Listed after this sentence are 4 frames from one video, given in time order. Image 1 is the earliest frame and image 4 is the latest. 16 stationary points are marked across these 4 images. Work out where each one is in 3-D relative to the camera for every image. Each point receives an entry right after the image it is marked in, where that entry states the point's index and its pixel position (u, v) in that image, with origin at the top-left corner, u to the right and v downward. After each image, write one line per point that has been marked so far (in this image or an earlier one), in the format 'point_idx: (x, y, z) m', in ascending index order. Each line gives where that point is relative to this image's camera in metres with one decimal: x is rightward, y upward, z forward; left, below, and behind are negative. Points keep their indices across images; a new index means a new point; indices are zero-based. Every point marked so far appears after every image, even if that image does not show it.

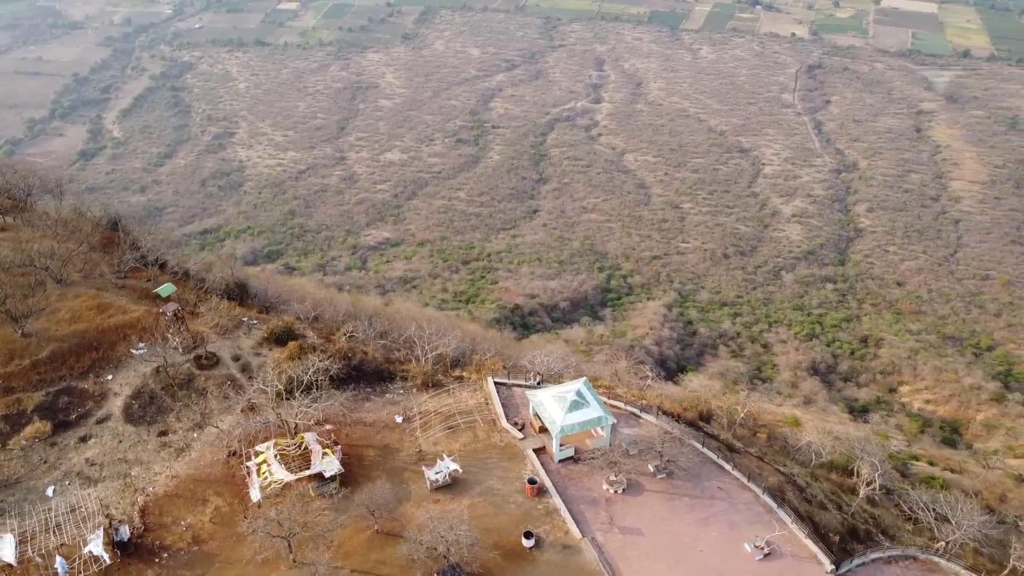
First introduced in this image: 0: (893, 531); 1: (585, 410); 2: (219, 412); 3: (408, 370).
0: (+8.1, -5.1, +17.1) m
1: (+1.5, -2.5, +16.5) m
2: (-6.4, -2.7, +17.5) m
3: (-2.5, -2.0, +19.4) m
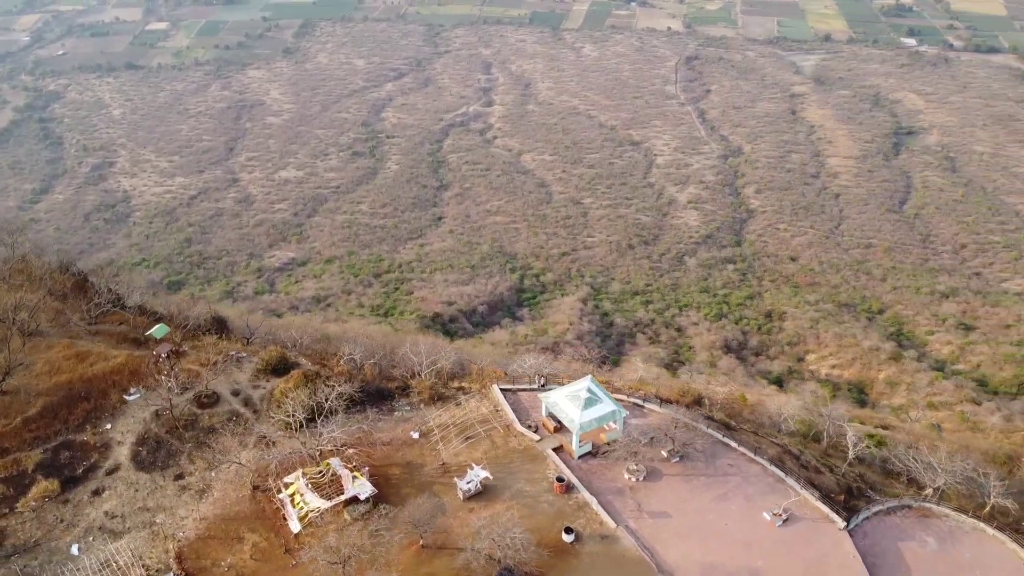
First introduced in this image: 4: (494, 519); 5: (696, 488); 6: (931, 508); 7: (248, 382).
0: (+8.6, -4.5, +18.7) m
1: (+1.9, -2.5, +17.3) m
2: (-6.0, -3.4, +17.3) m
3: (-2.5, -2.4, +19.7) m
4: (-0.7, -4.5, +15.5) m
5: (+3.9, -4.2, +16.8) m
6: (+9.1, -4.8, +17.3) m
7: (-6.4, -2.3, +19.3) m
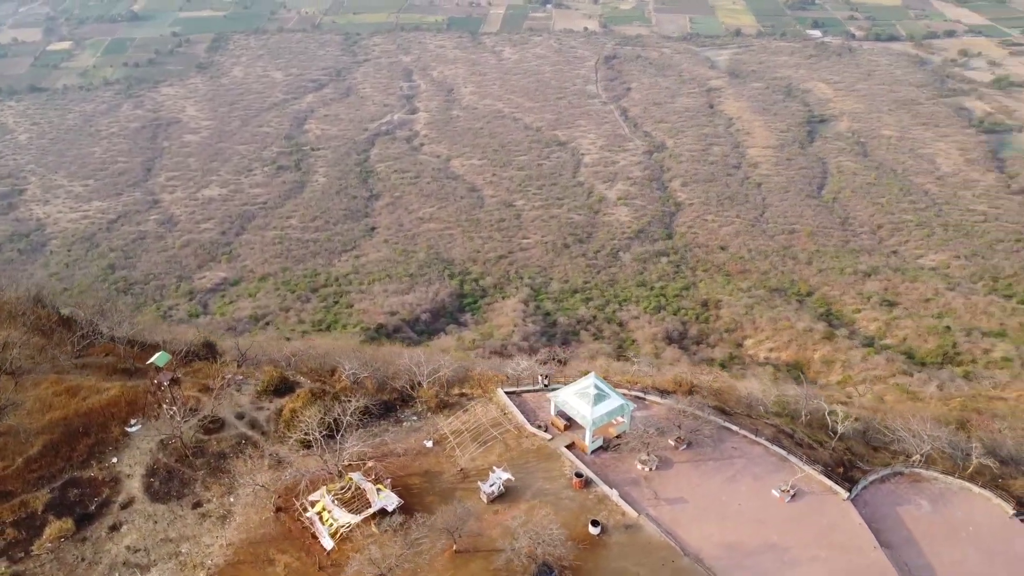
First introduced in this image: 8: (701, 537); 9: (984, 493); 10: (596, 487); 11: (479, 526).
0: (+8.8, -4.1, +19.8) m
1: (+2.1, -2.5, +17.8) m
2: (-5.7, -3.9, +17.2) m
3: (-2.4, -2.7, +19.8) m
4: (-0.2, -4.6, +15.8) m
5: (+4.3, -4.0, +17.6) m
6: (+9.4, -4.3, +18.5) m
7: (-6.3, -2.8, +19.2) m
8: (+3.8, -5.0, +16.0) m
9: (+10.6, -4.6, +17.9) m
10: (+1.8, -4.2, +17.0) m
11: (-0.7, -4.7, +15.6) m
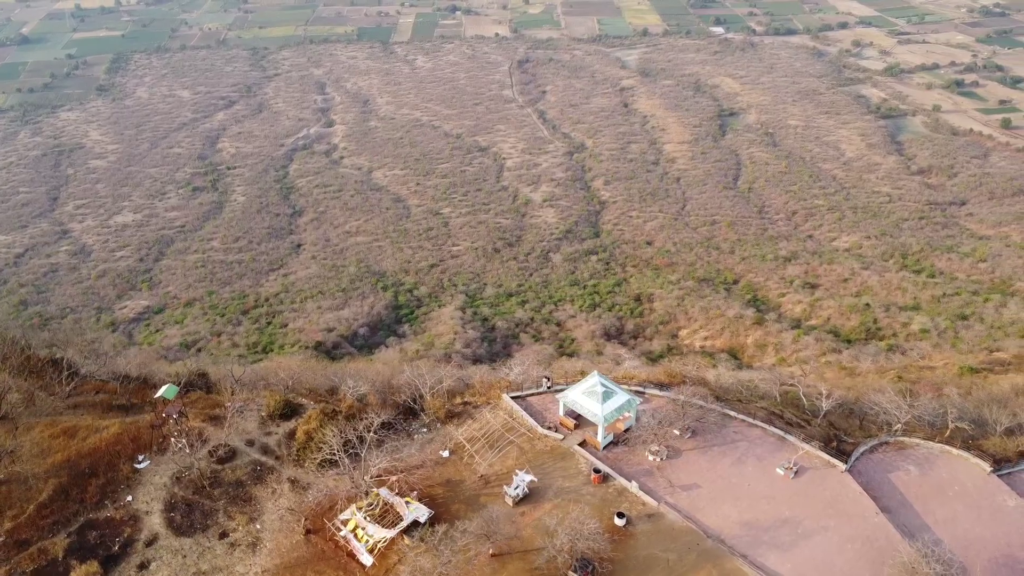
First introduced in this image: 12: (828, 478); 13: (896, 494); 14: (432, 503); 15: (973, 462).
0: (+8.9, -3.7, +21.1) m
1: (+2.4, -2.5, +18.5) m
2: (-5.2, -4.5, +17.2) m
3: (-2.3, -3.0, +20.1) m
4: (+0.4, -4.8, +16.3) m
5: (+4.6, -3.9, +18.5) m
6: (+9.7, -3.8, +19.9) m
7: (-6.1, -3.4, +19.1) m
8: (+4.4, -4.8, +16.8) m
9: (+10.9, -4.0, +19.3) m
10: (+2.2, -4.2, +17.6) m
11: (-0.1, -4.8, +16.0) m
12: (+7.1, -4.3, +18.0) m
13: (+8.7, -4.7, +18.1) m
14: (-1.6, -4.5, +16.8) m
15: (+11.1, -4.2, +19.2) m
